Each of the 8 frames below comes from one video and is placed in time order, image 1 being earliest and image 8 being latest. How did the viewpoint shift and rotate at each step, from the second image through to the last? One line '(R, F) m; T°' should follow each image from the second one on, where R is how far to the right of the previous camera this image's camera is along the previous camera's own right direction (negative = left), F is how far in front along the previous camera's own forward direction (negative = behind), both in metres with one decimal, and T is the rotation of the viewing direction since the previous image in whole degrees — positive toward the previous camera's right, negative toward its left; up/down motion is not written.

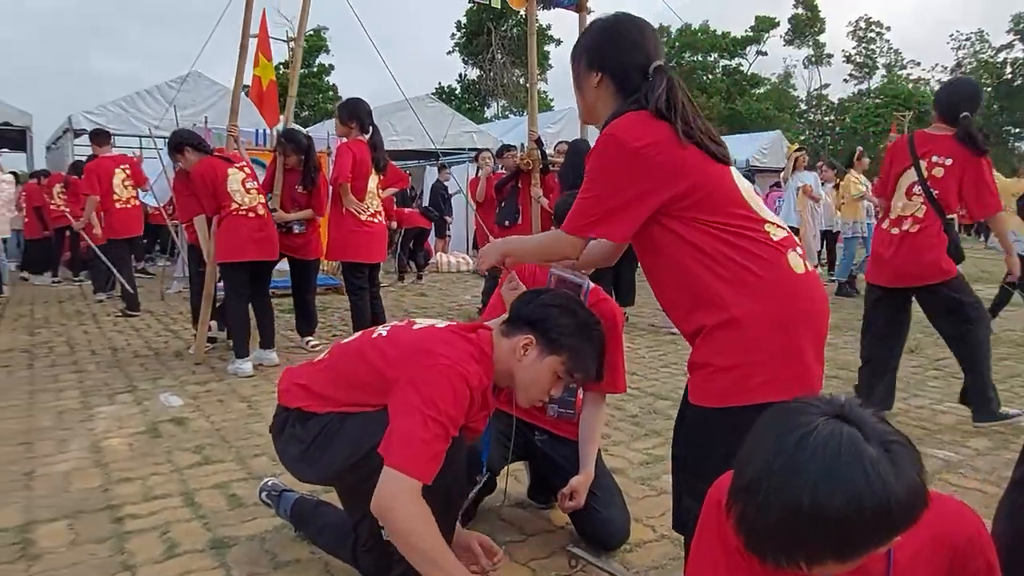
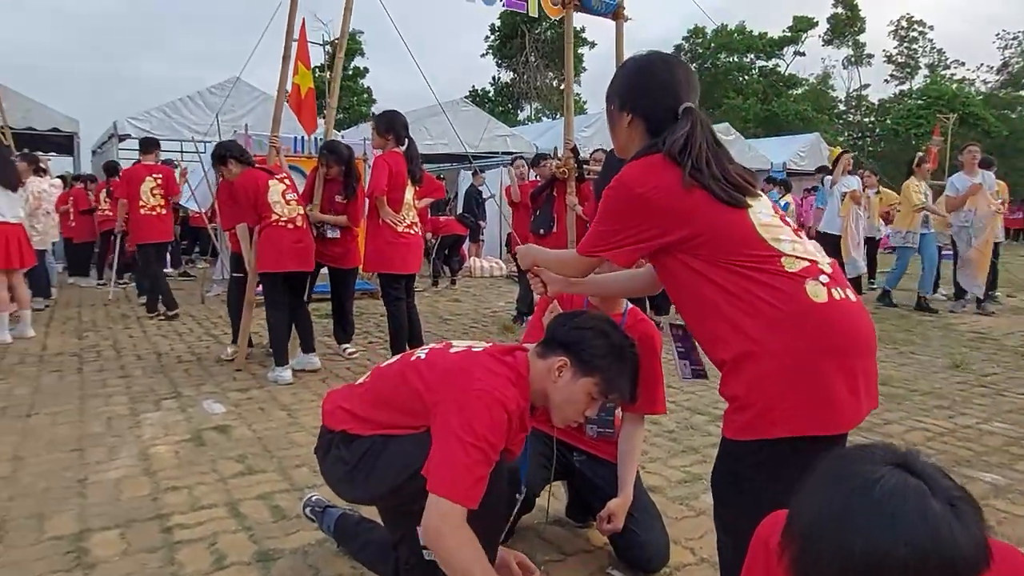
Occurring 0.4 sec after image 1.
(0.0, 0.0) m; -3°
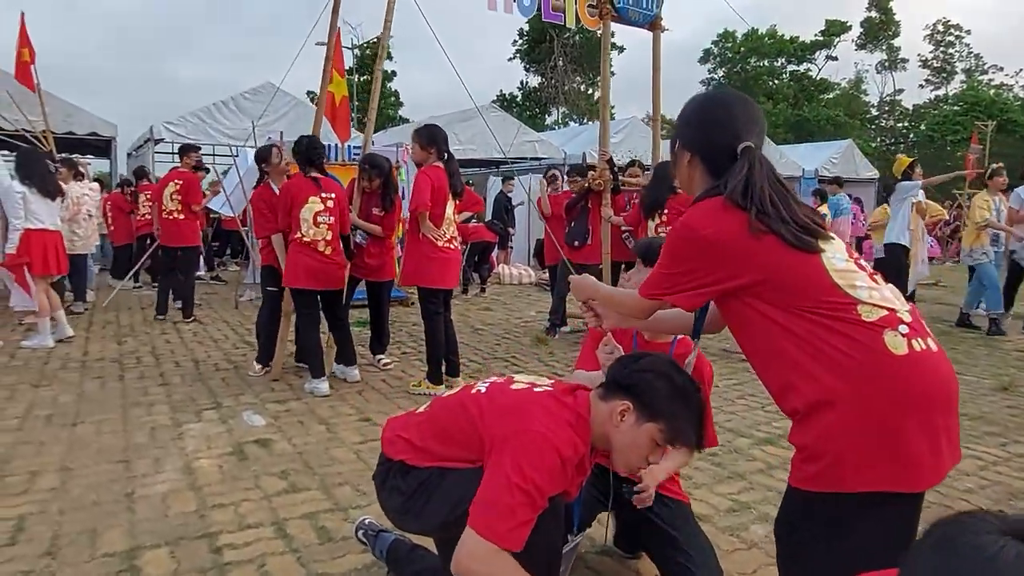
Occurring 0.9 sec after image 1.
(-0.1, 0.0) m; -2°
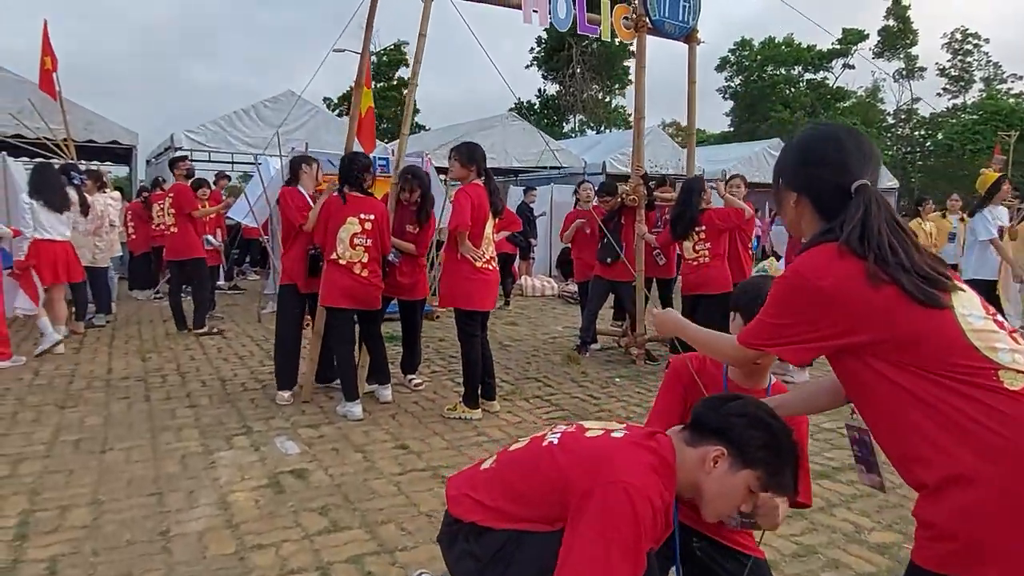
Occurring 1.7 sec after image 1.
(-0.2, +0.2) m; -1°
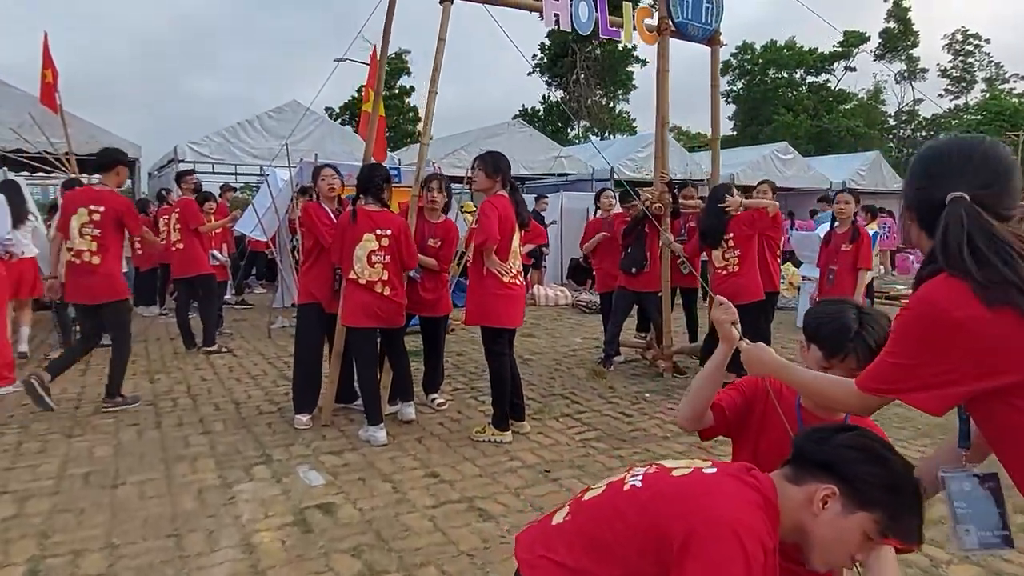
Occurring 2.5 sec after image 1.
(-0.2, +0.2) m; 0°
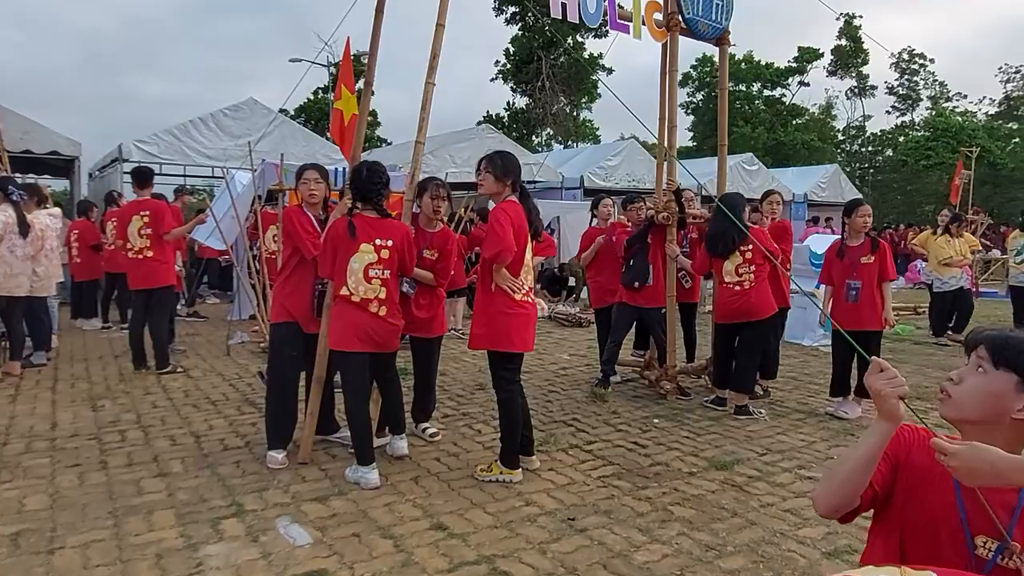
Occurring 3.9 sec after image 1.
(-0.3, +0.6) m; +4°
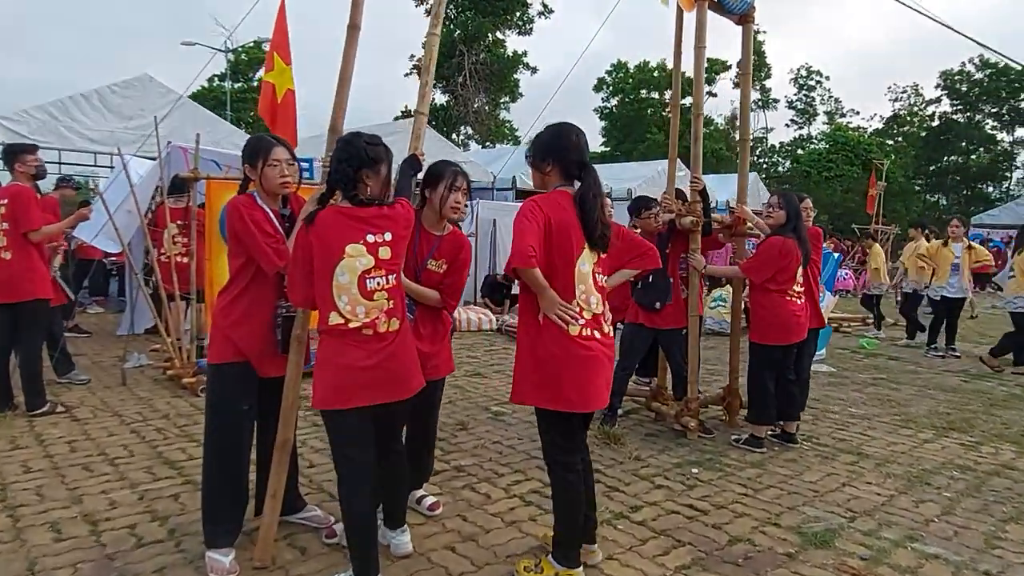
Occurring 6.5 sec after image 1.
(-0.7, +1.2) m; +8°
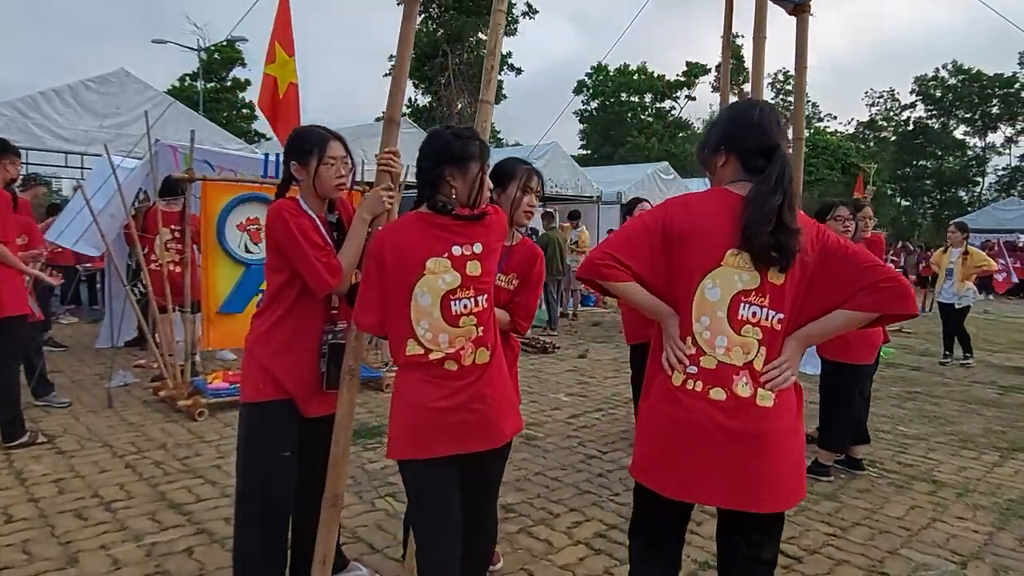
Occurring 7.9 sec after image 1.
(-0.4, +0.5) m; +2°
